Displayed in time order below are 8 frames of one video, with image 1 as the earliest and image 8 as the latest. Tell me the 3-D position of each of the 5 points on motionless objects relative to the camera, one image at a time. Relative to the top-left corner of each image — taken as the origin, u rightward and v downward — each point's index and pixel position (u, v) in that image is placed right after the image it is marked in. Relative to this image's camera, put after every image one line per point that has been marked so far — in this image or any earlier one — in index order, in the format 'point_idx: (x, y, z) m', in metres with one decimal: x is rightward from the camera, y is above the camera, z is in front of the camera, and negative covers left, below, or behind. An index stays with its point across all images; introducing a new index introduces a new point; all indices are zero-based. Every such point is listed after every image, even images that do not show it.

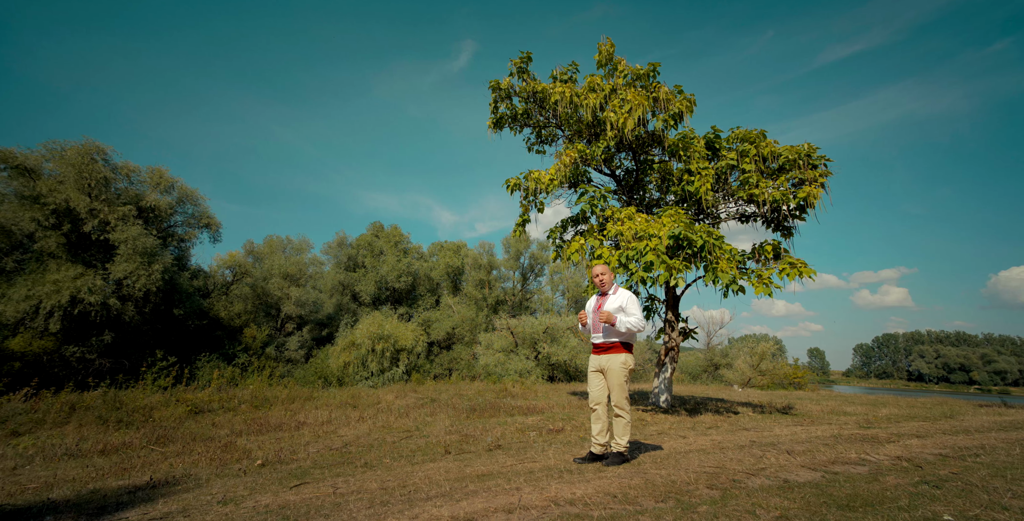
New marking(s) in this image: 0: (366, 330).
0: (-5.5, -2.6, +18.2) m
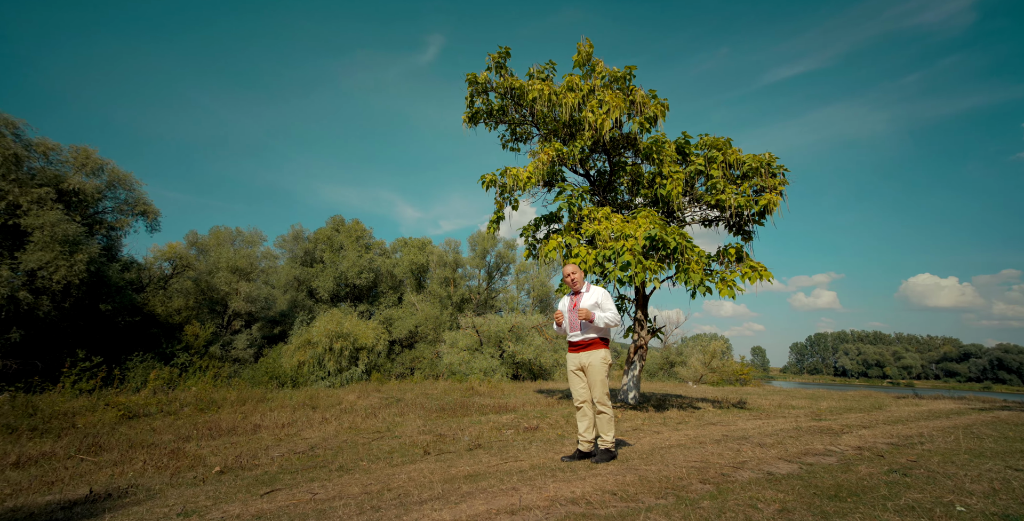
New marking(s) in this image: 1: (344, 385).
0: (-6.9, -2.4, +17.6) m
1: (-5.8, -4.3, +16.6) m
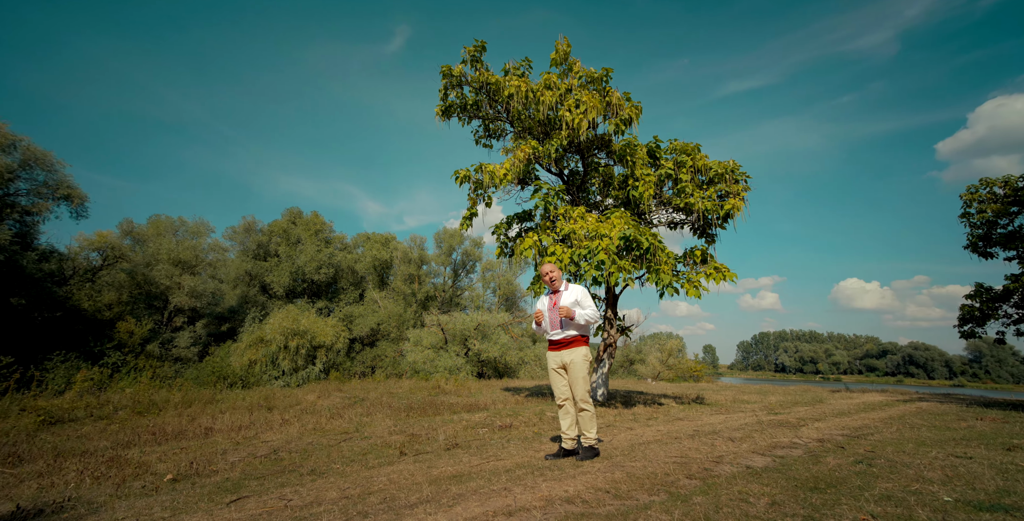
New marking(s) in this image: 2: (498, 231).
0: (-8.1, -2.2, +16.8) m
1: (-7.0, -4.1, +16.0) m
2: (-0.3, +0.6, +12.9) m
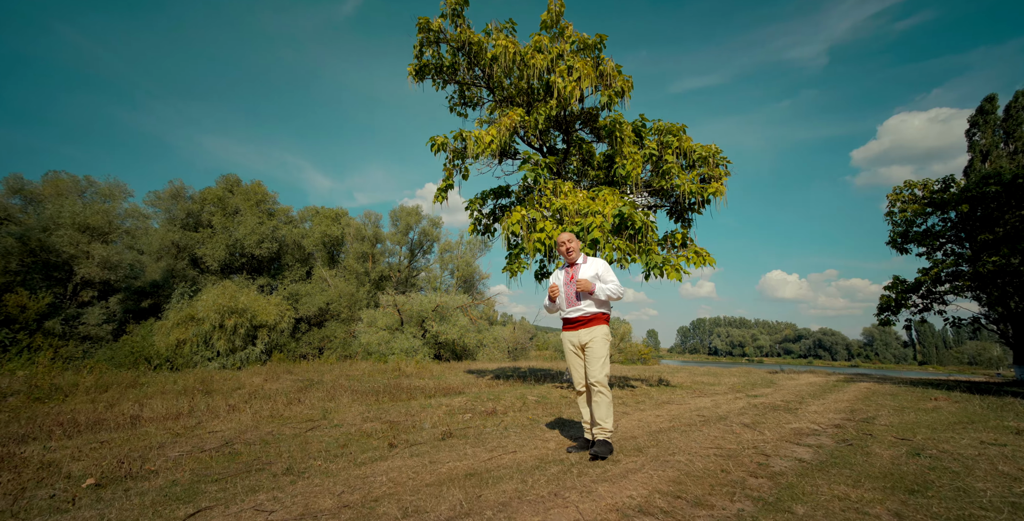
0: (-9.3, -1.2, +15.0) m
1: (-8.1, -3.1, +14.3) m
2: (-1.0, +1.2, +12.0) m
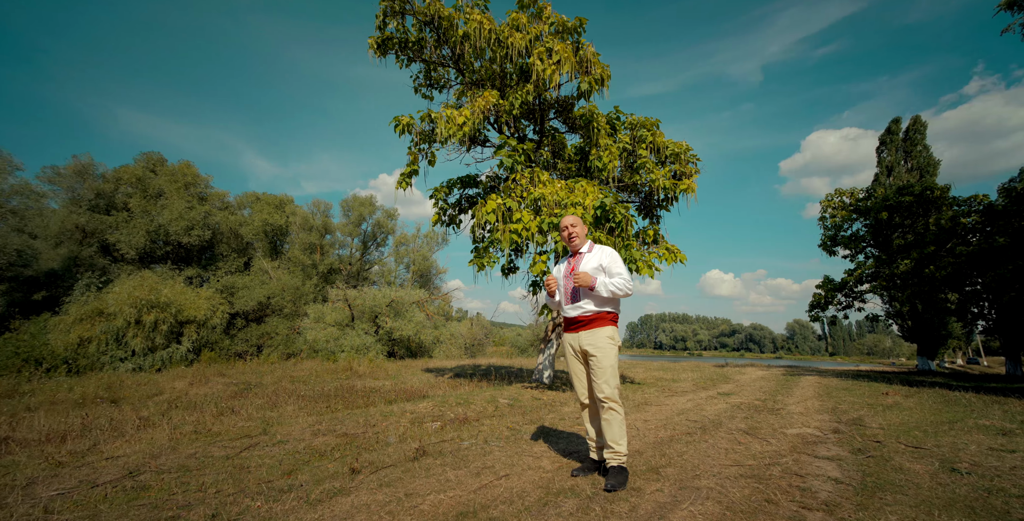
0: (-10.3, -0.8, +13.2) m
1: (-9.1, -2.8, +12.6) m
2: (-1.7, +1.4, +11.0) m
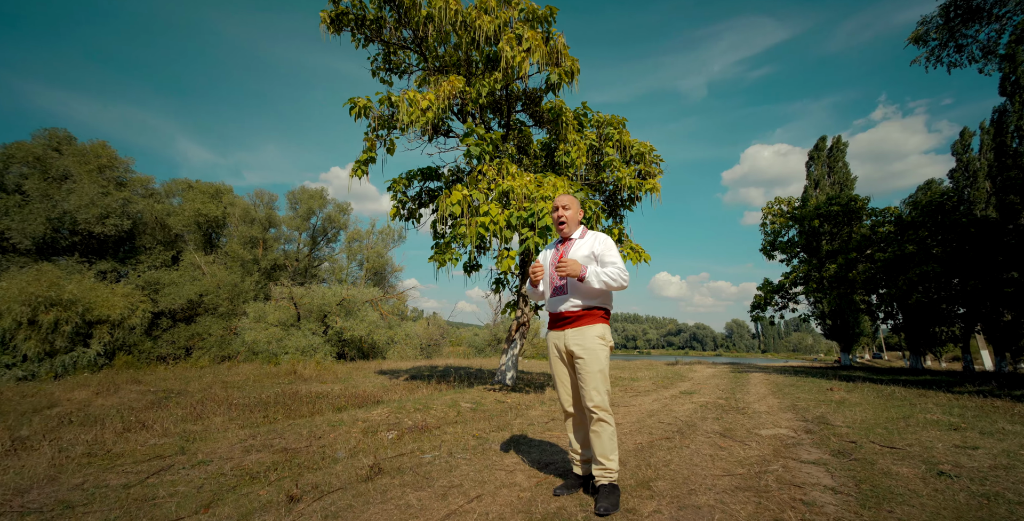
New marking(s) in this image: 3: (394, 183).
0: (-11.3, -0.6, +11.5) m
1: (-10.1, -2.6, +11.1) m
2: (-2.5, +1.6, +10.2) m
3: (-2.5, +1.7, +10.2) m
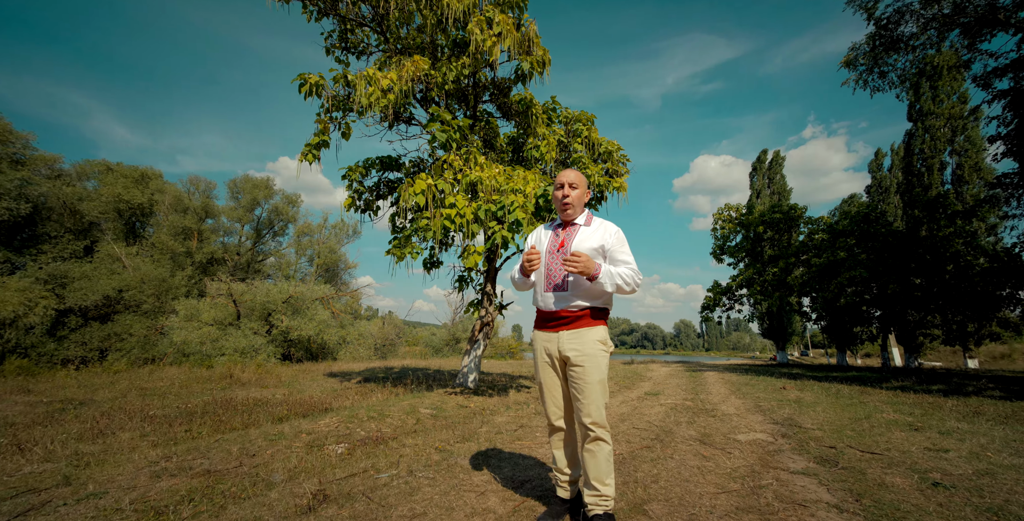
0: (-12.1, -0.3, +9.8) m
1: (-10.9, -2.3, +9.5) m
2: (-3.1, +1.7, +9.2) m
3: (-3.2, +1.8, +9.3) m
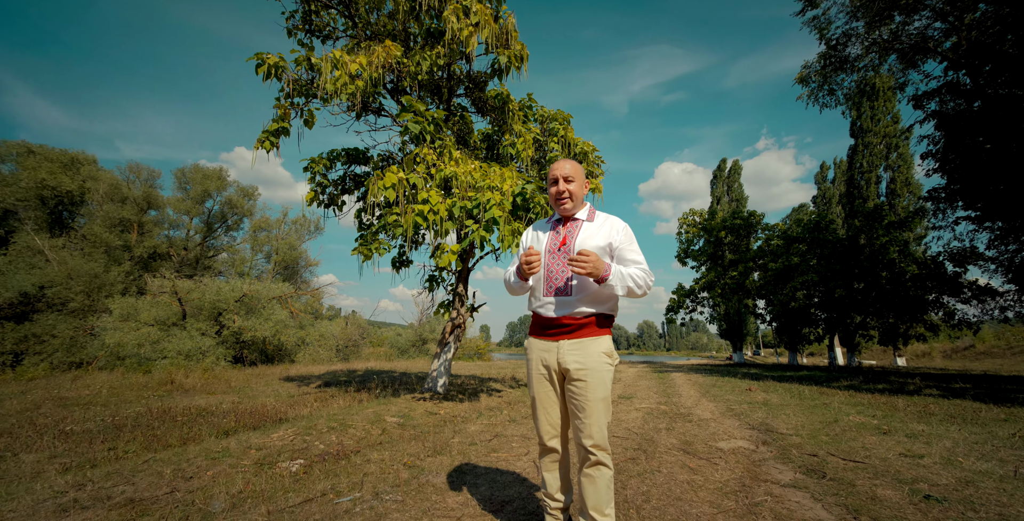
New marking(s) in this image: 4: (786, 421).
0: (-12.6, -0.1, +8.5) m
1: (-11.3, -2.1, +8.3) m
2: (-3.6, +1.8, +8.5) m
3: (-3.6, +1.9, +8.6) m
4: (+5.8, -3.3, +10.1) m
